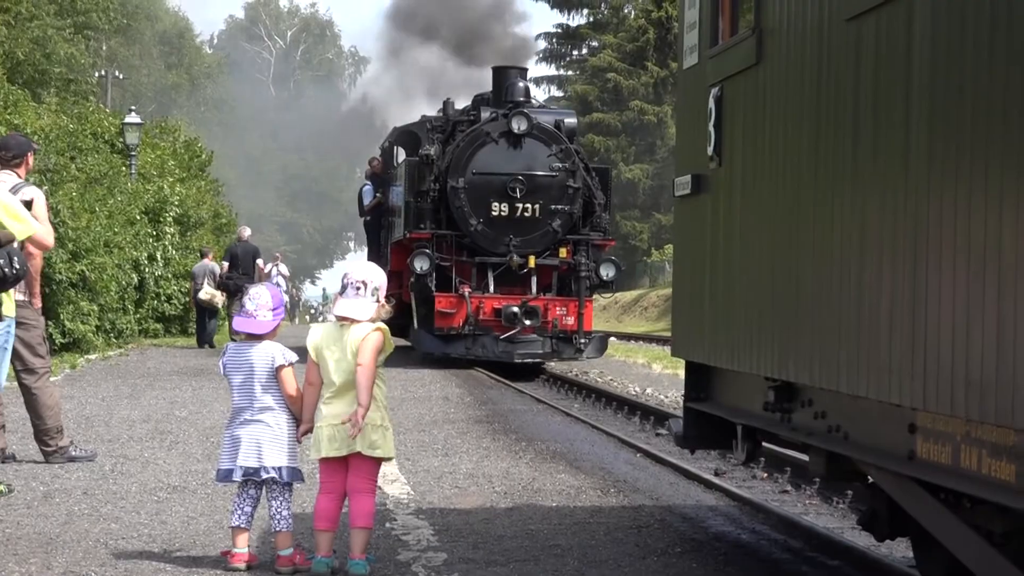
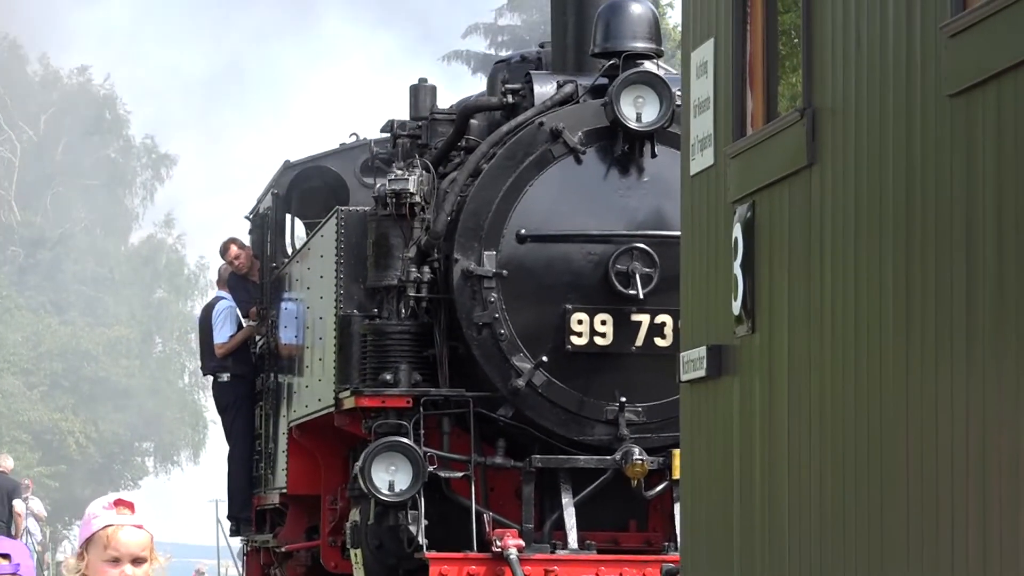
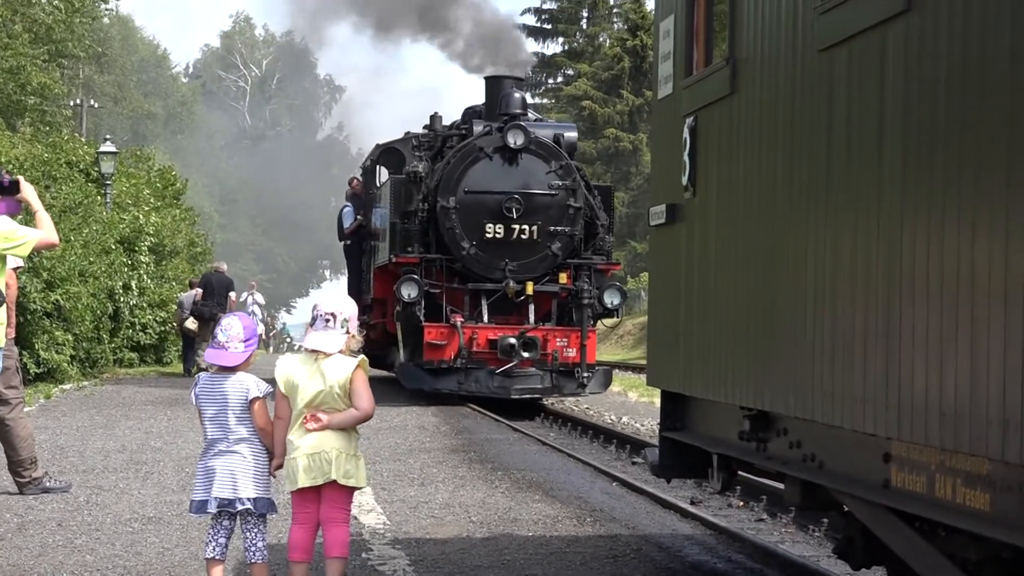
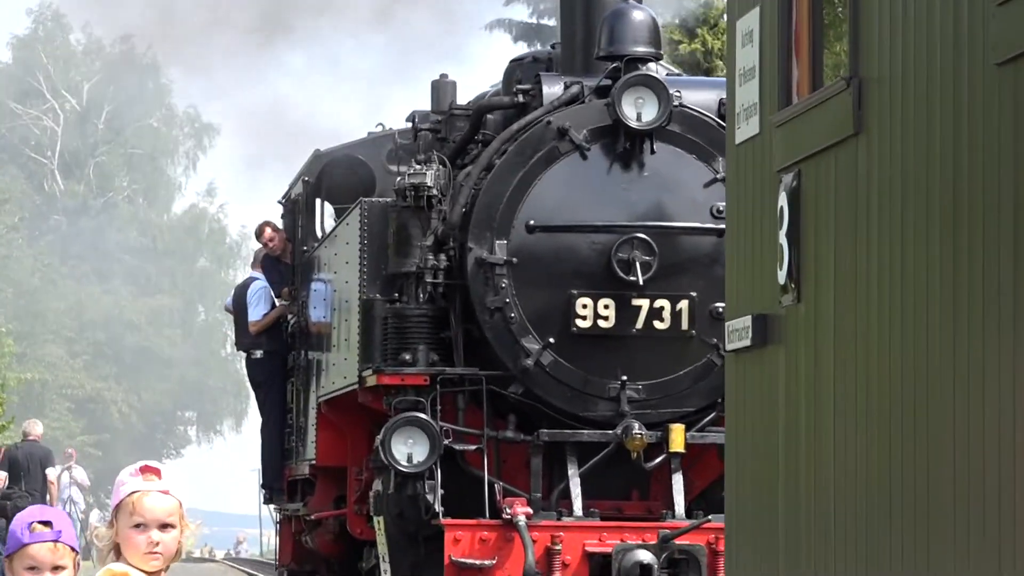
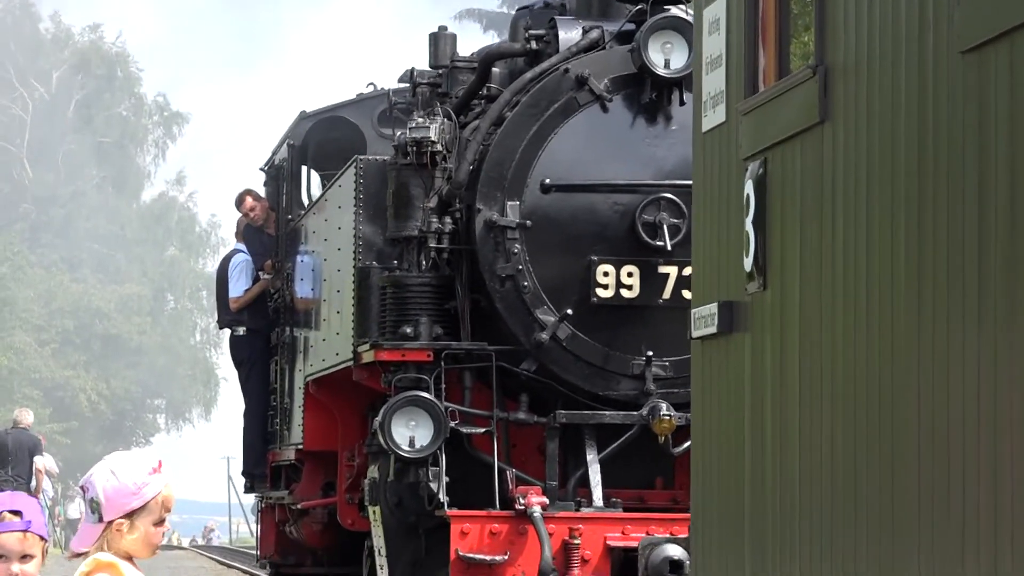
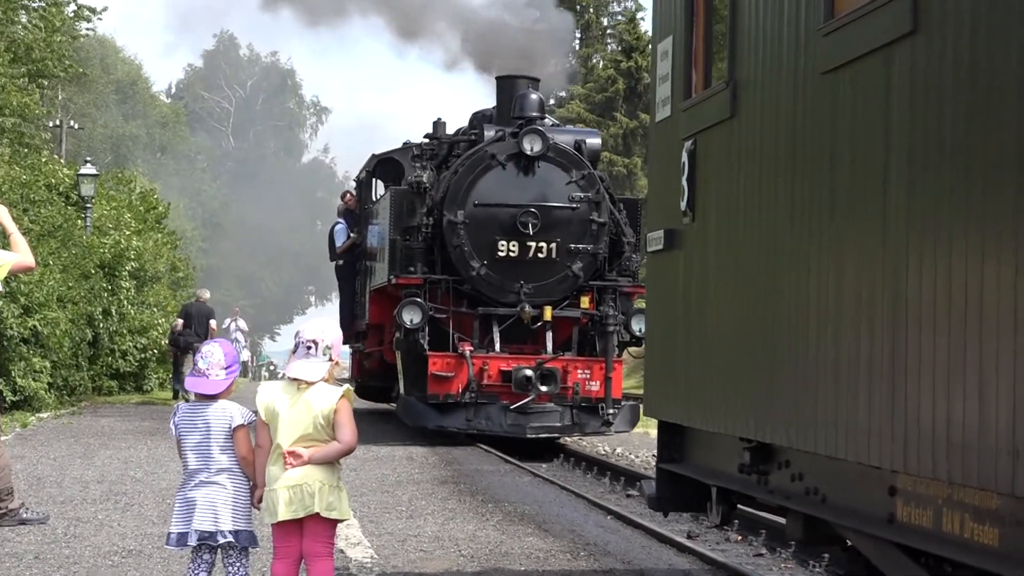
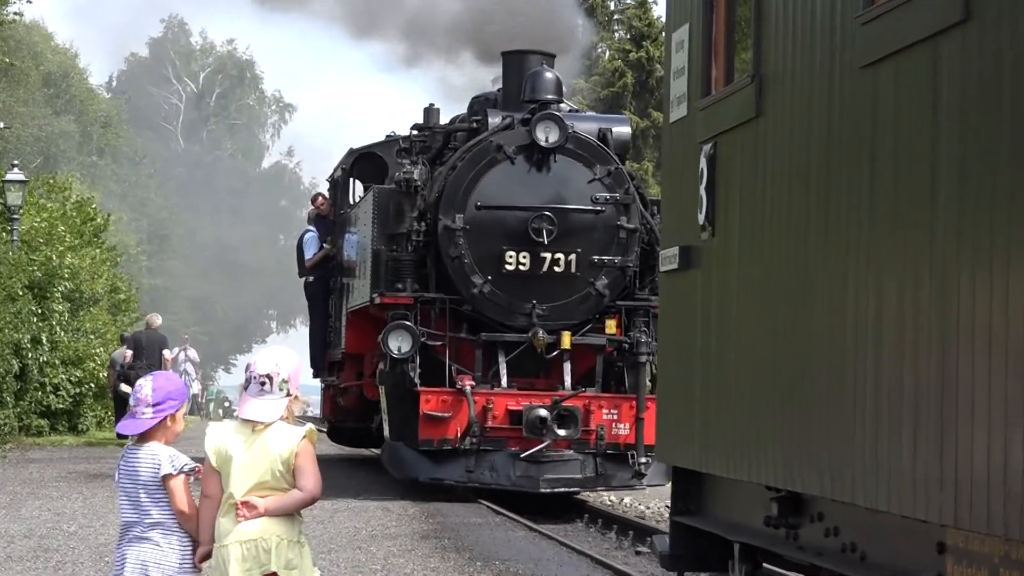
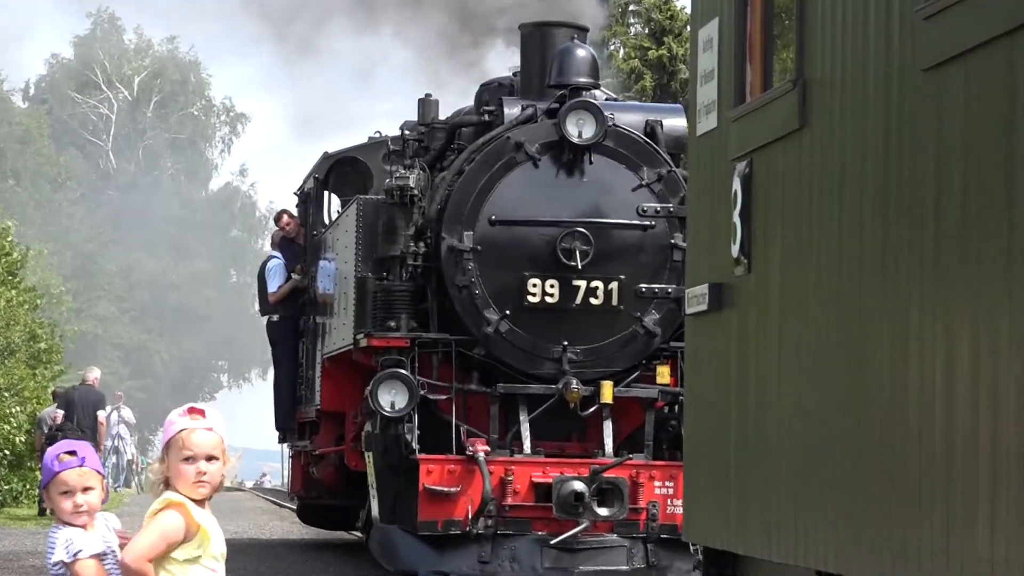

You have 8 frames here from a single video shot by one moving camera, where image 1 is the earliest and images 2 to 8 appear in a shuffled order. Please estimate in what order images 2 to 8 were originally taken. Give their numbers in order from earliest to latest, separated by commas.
3, 6, 7, 8, 4, 2, 5
